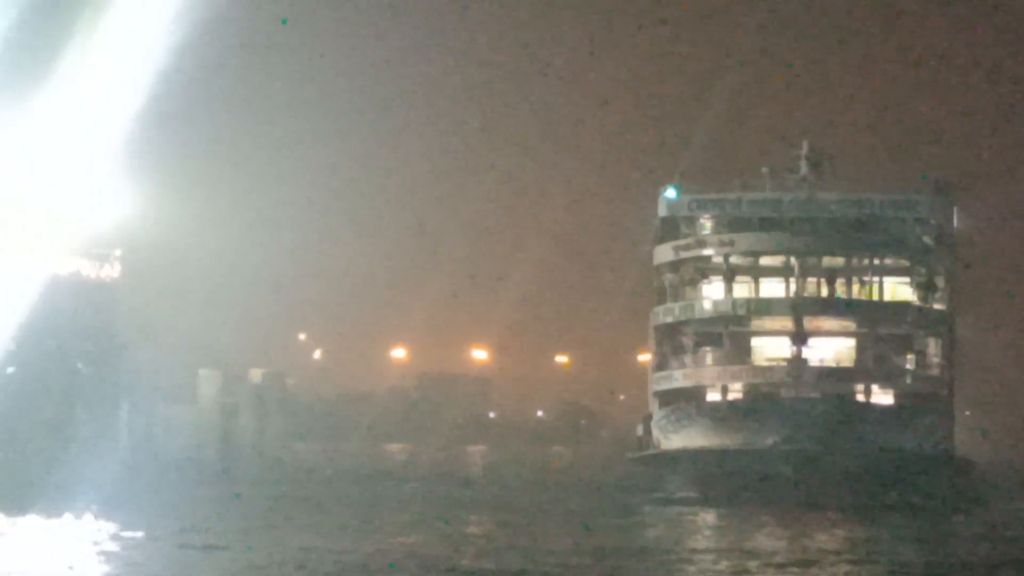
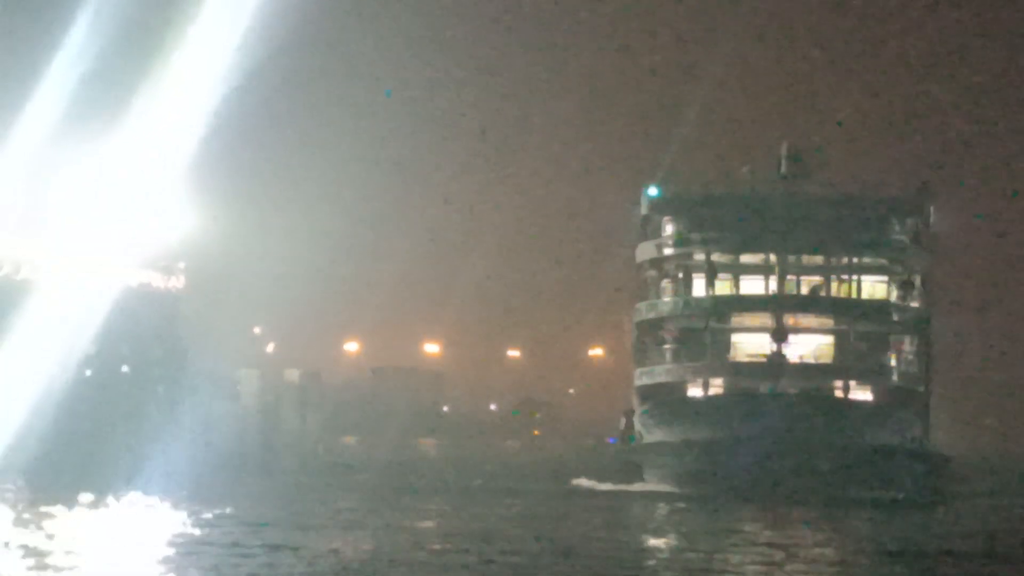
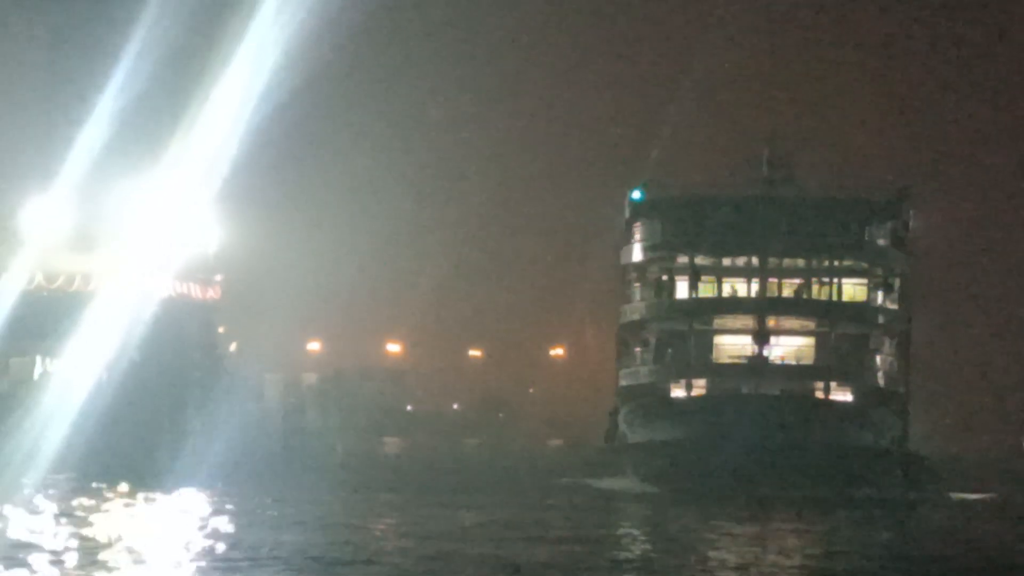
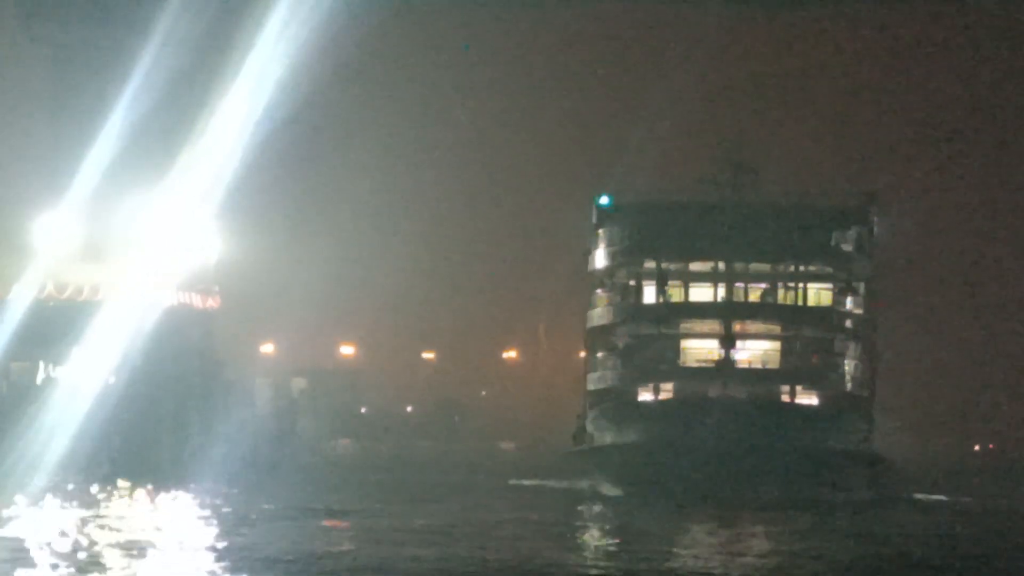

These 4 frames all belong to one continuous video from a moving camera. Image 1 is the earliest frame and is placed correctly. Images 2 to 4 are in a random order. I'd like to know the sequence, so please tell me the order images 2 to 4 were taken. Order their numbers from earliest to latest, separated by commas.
2, 3, 4
